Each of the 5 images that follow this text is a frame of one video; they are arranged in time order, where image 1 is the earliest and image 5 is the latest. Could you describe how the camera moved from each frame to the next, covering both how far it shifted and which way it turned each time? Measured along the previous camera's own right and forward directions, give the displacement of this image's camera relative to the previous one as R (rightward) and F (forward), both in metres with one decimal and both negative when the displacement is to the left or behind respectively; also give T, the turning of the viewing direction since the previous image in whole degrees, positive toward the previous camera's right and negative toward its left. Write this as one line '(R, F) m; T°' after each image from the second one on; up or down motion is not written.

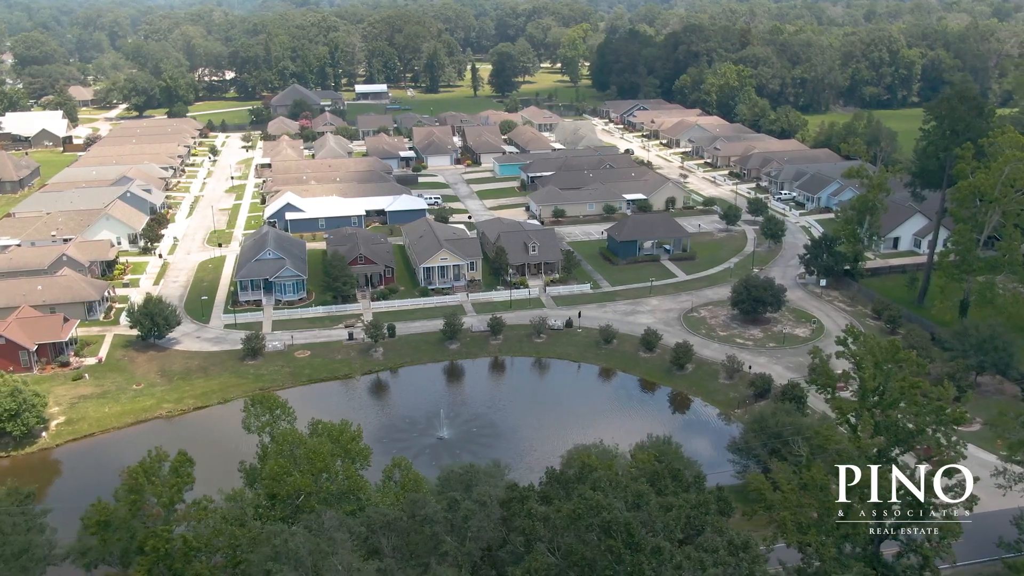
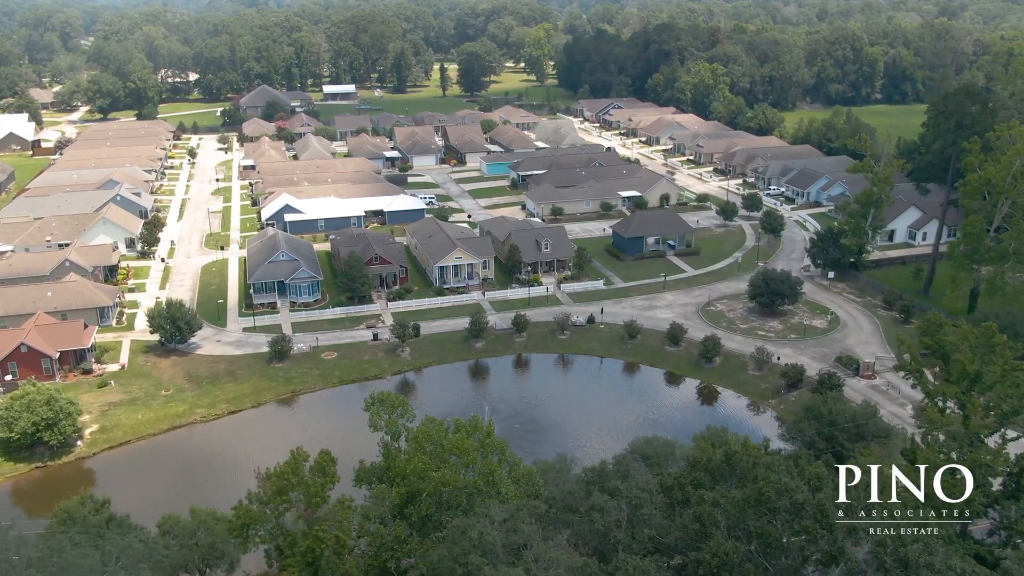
(-3.1, 0.0) m; +3°
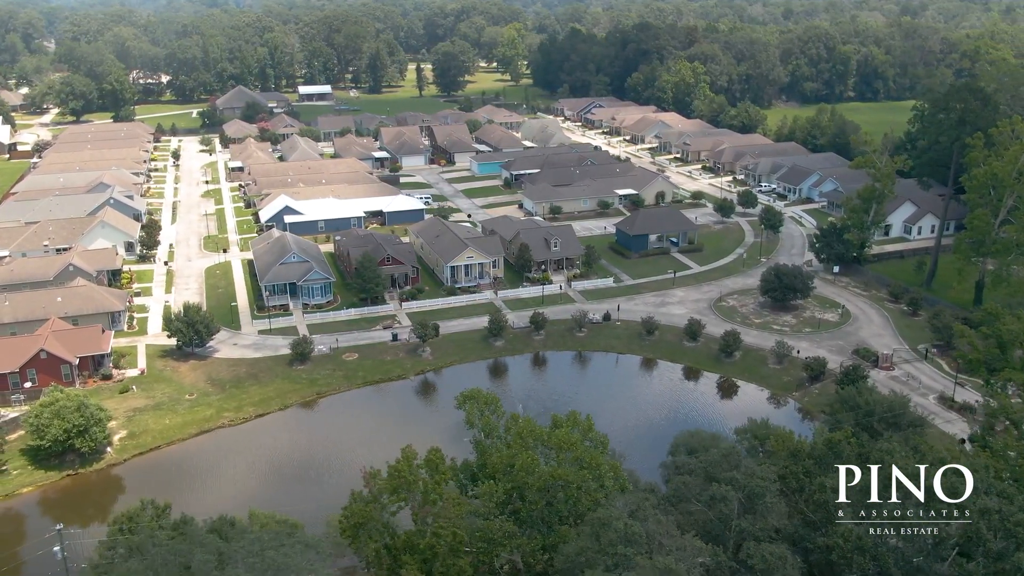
(-2.3, -0.1) m; +2°
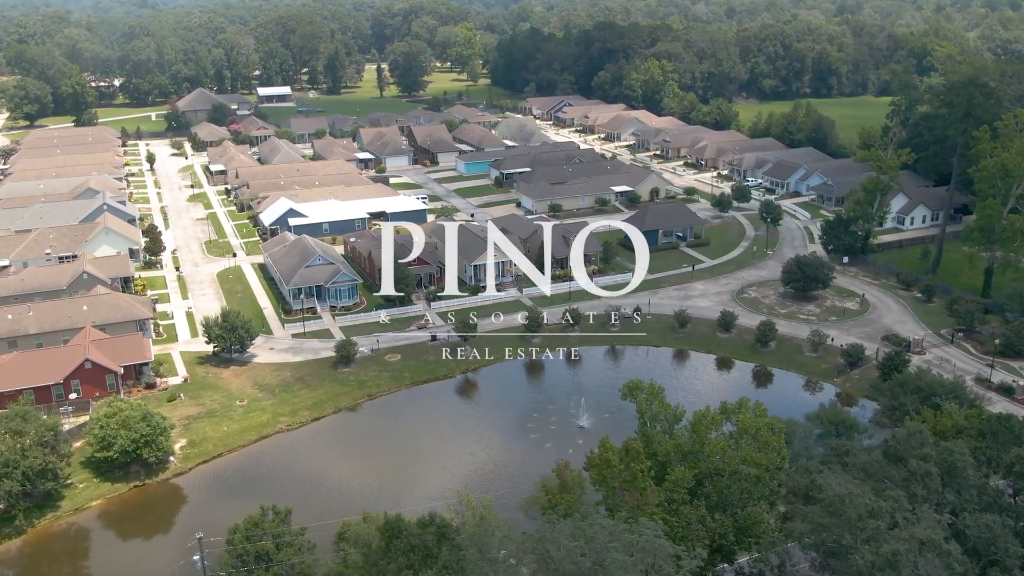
(-4.2, -0.2) m; +4°
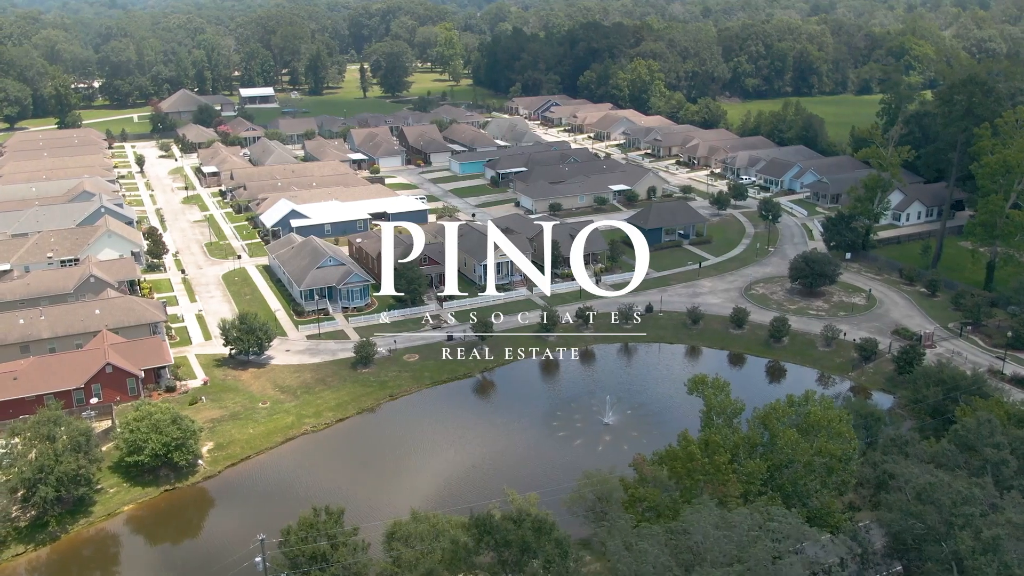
(-1.8, -0.1) m; +2°
